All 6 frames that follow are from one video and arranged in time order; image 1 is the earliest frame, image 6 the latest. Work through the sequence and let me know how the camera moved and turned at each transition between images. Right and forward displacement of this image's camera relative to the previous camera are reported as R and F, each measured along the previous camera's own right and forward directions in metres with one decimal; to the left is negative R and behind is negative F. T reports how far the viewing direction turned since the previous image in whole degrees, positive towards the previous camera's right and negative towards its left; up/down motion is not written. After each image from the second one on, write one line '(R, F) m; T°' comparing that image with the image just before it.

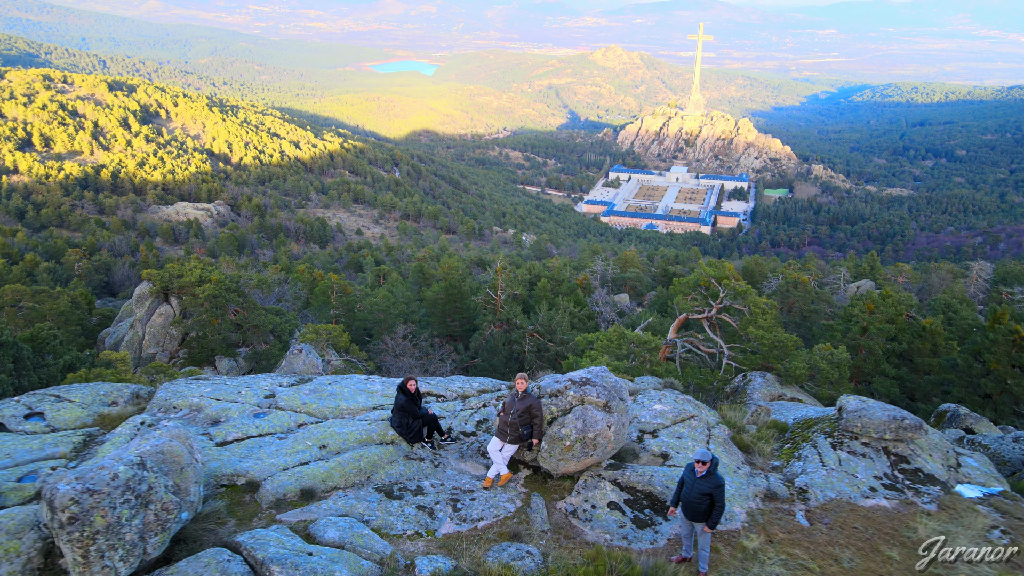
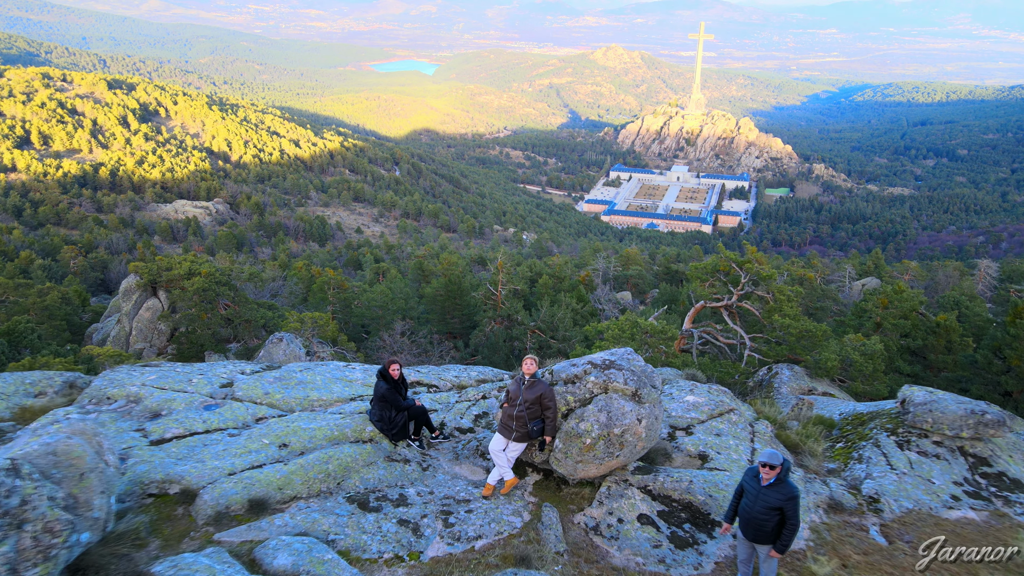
(0.0, +0.6) m; 0°
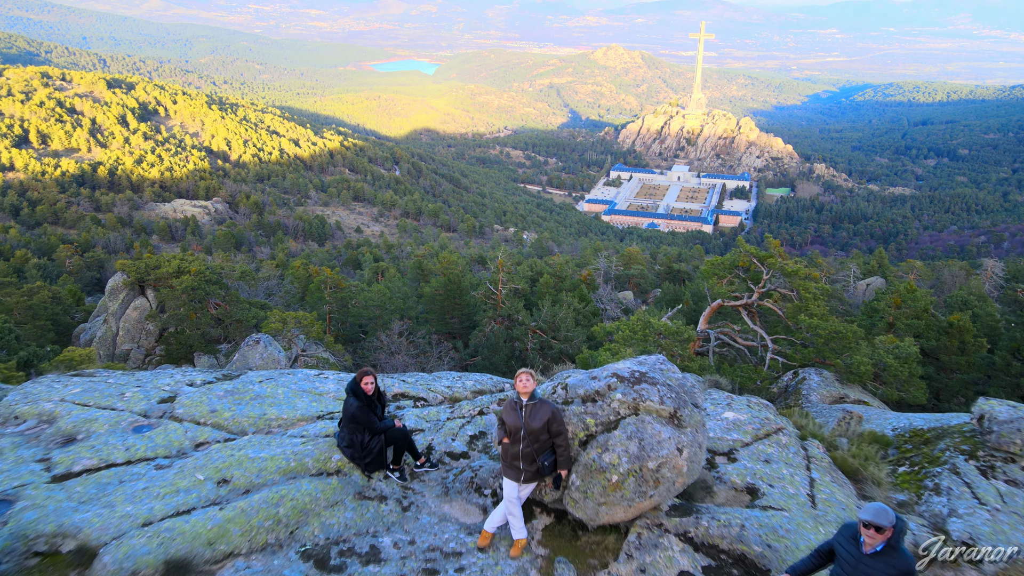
(0.0, +0.6) m; 0°
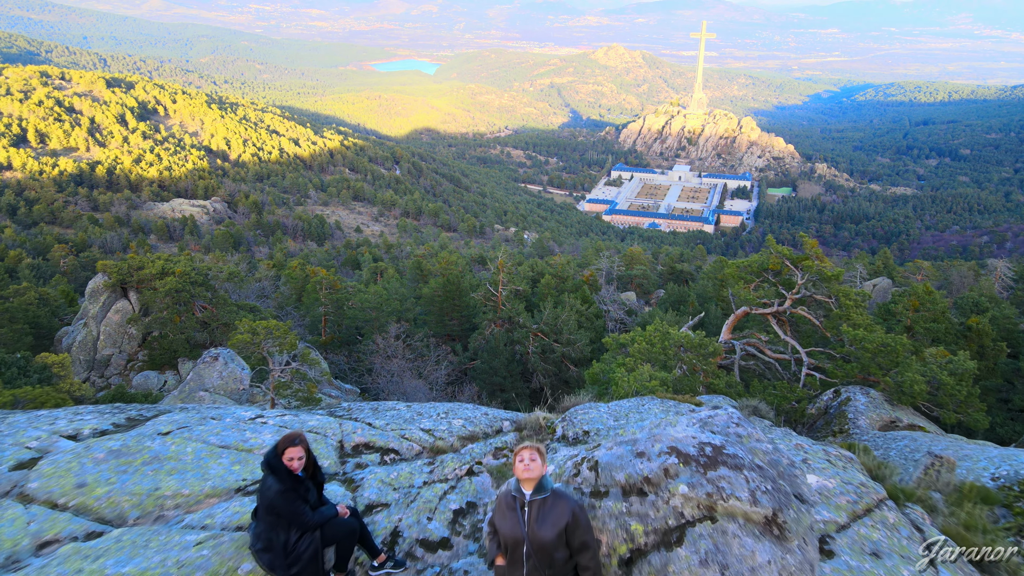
(0.0, +0.8) m; 0°
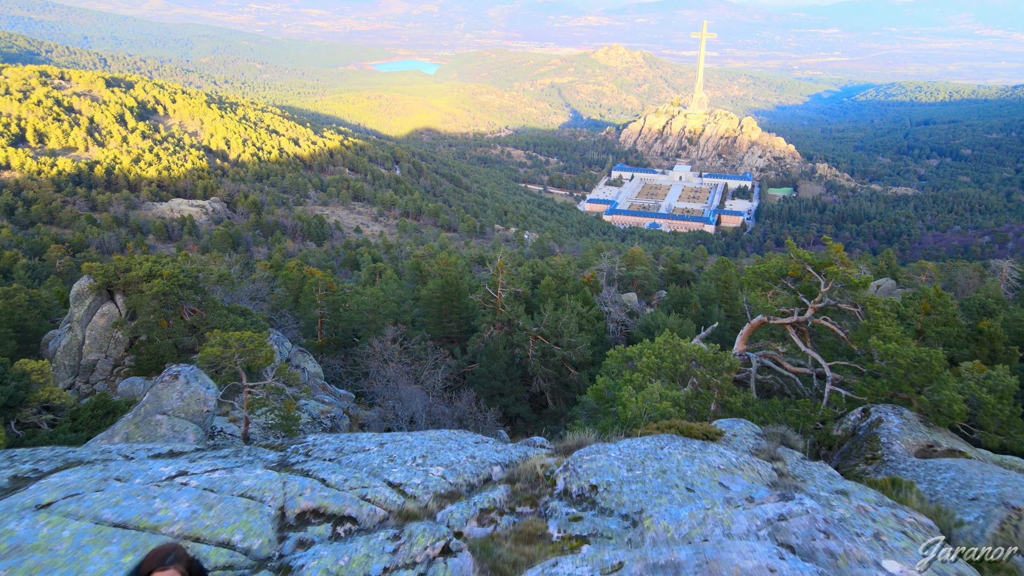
(0.0, +0.5) m; 0°
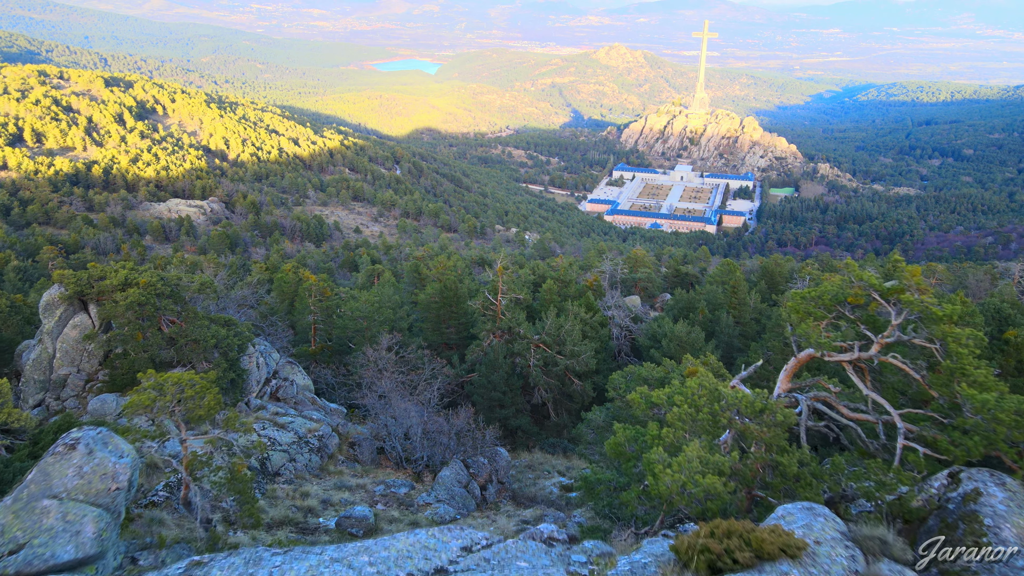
(0.0, +1.0) m; 0°
